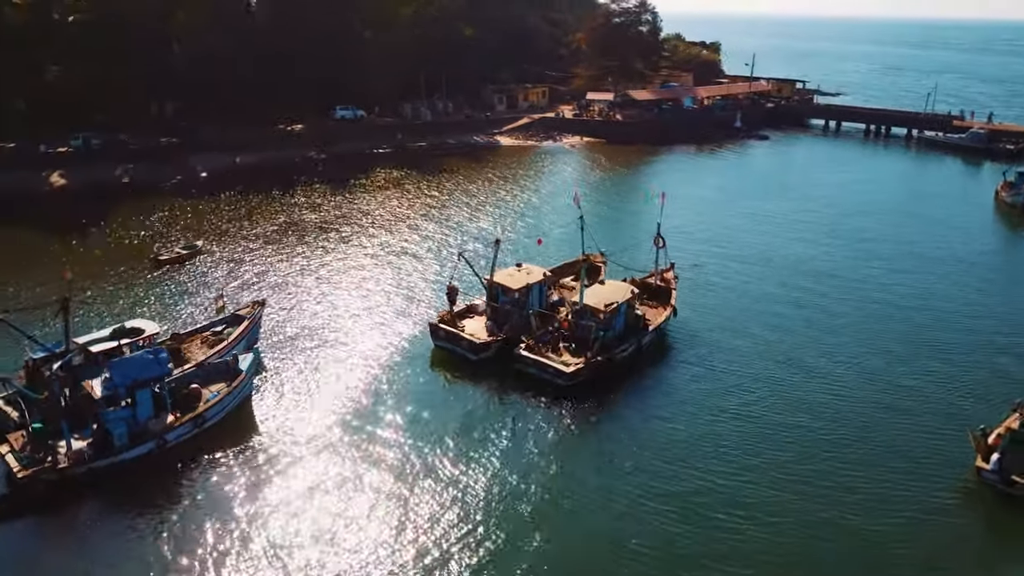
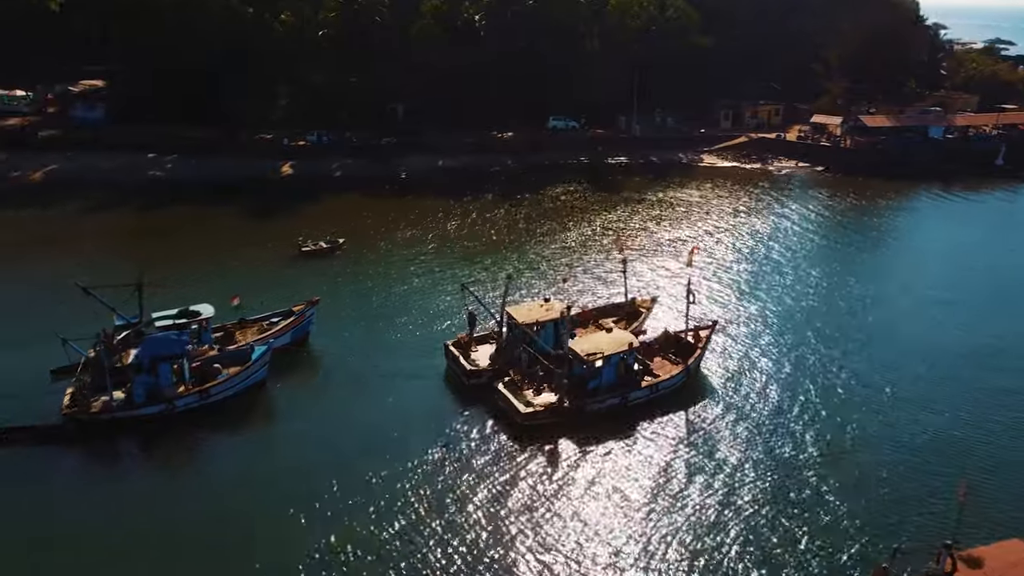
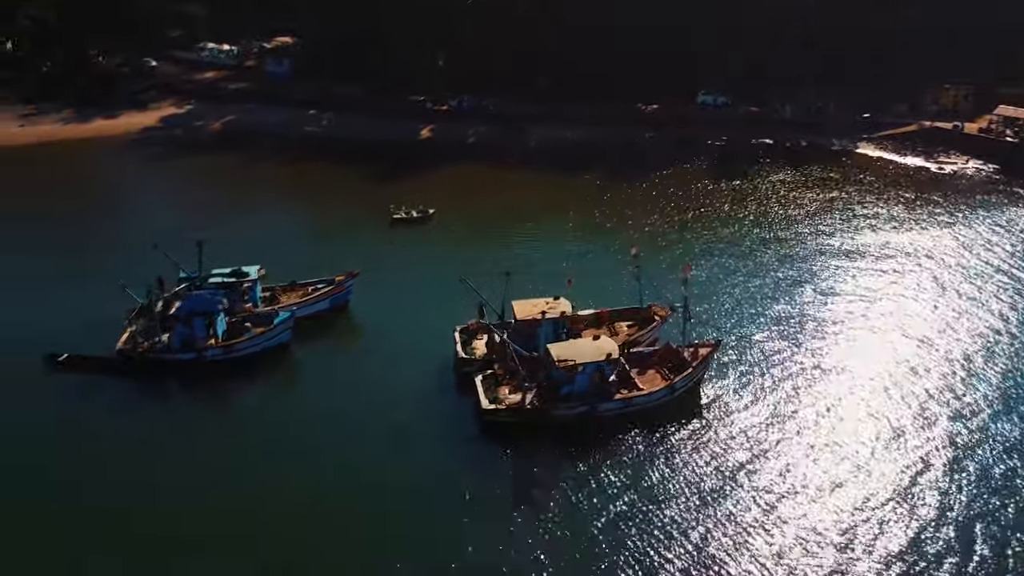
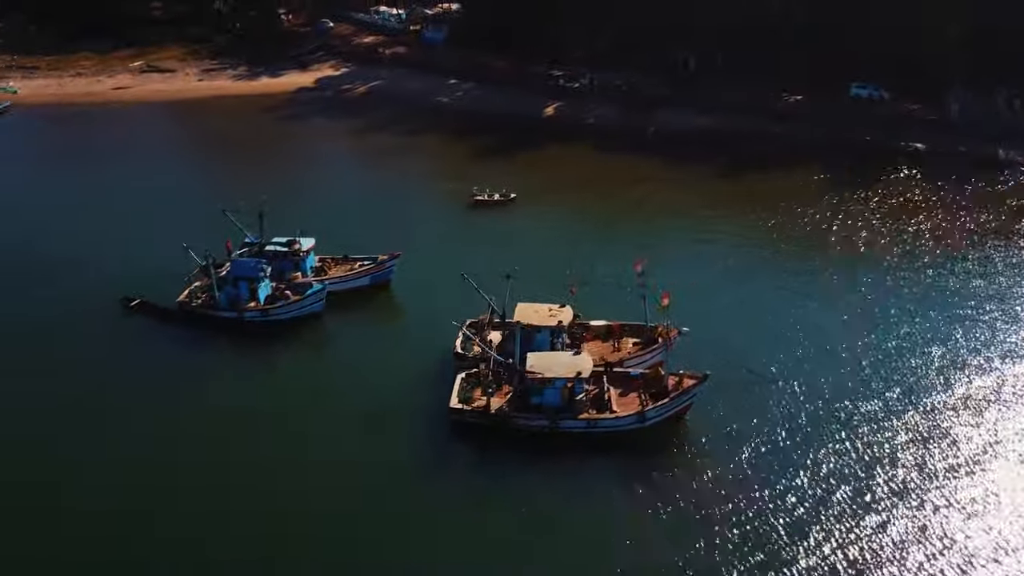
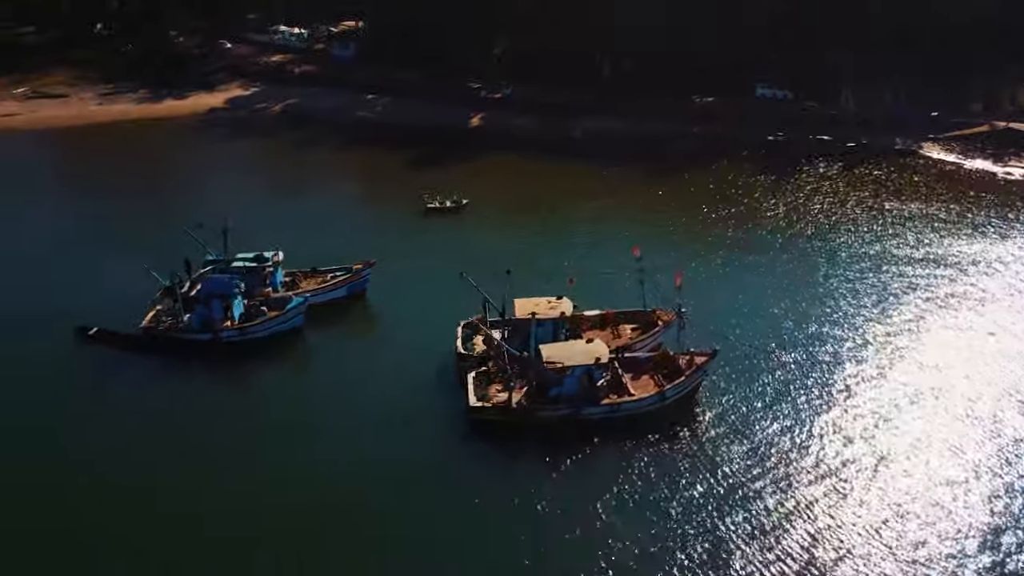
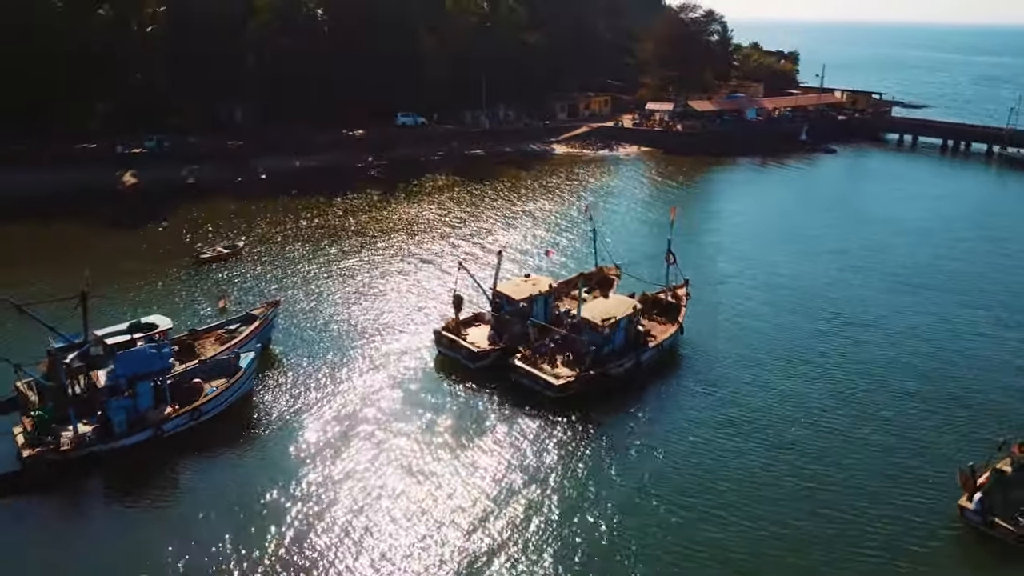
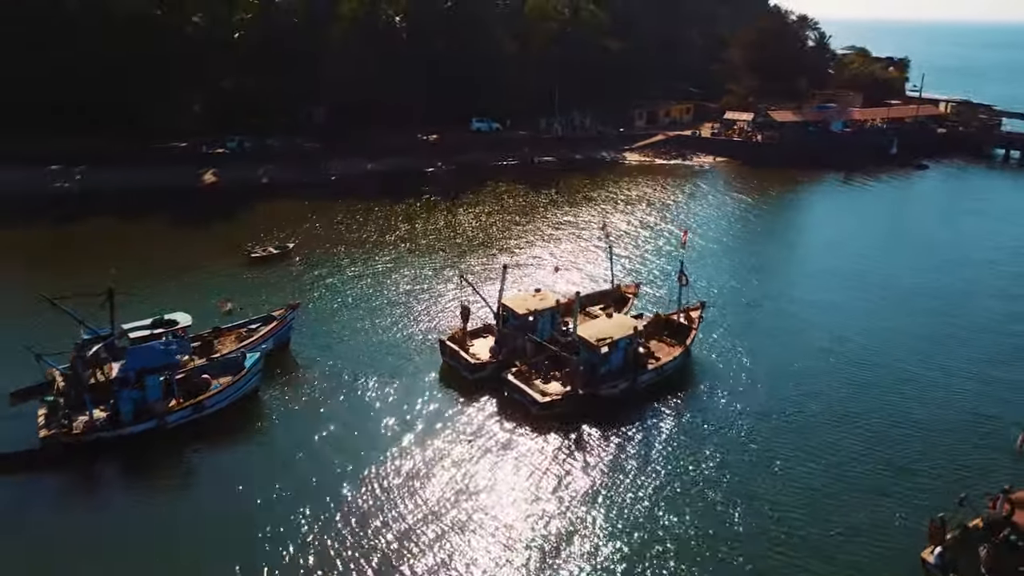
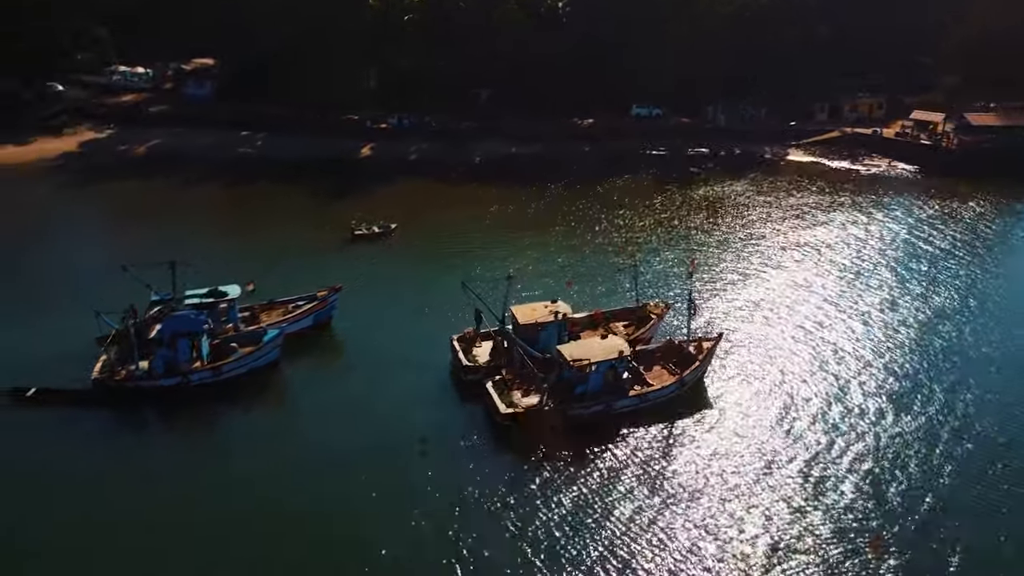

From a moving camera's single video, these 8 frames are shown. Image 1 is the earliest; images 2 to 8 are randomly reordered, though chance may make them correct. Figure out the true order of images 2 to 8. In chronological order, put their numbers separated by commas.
6, 7, 2, 8, 3, 5, 4
